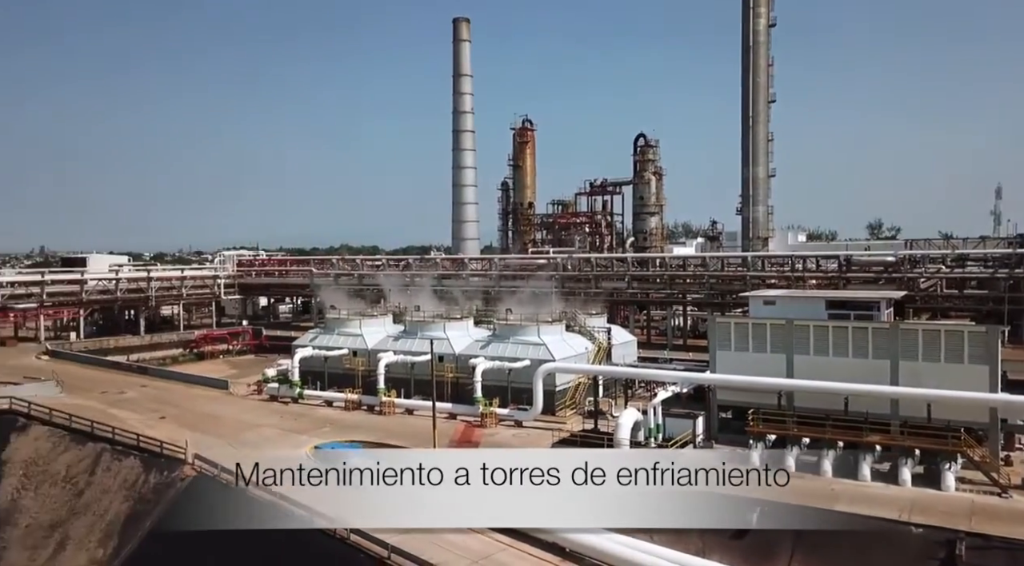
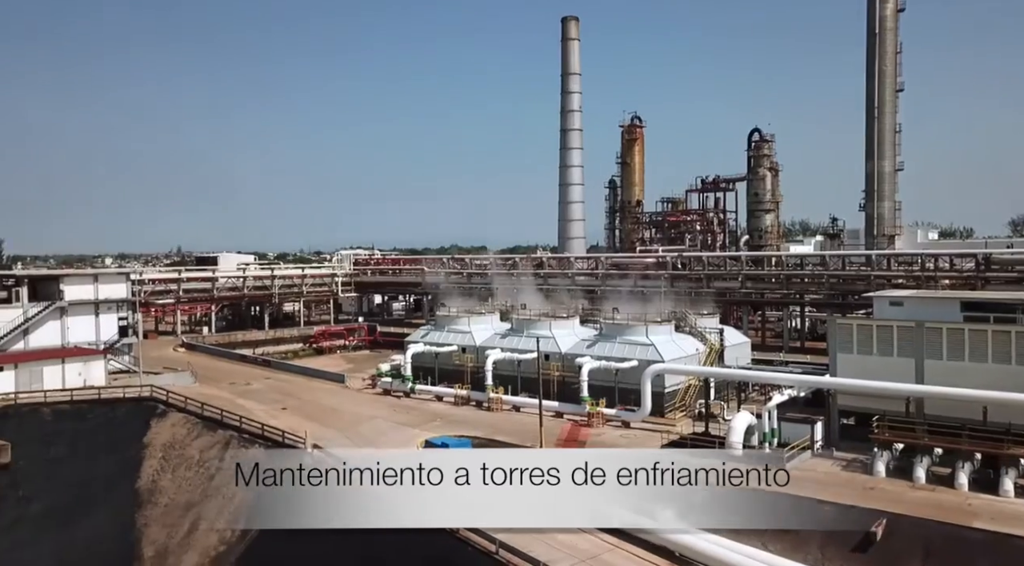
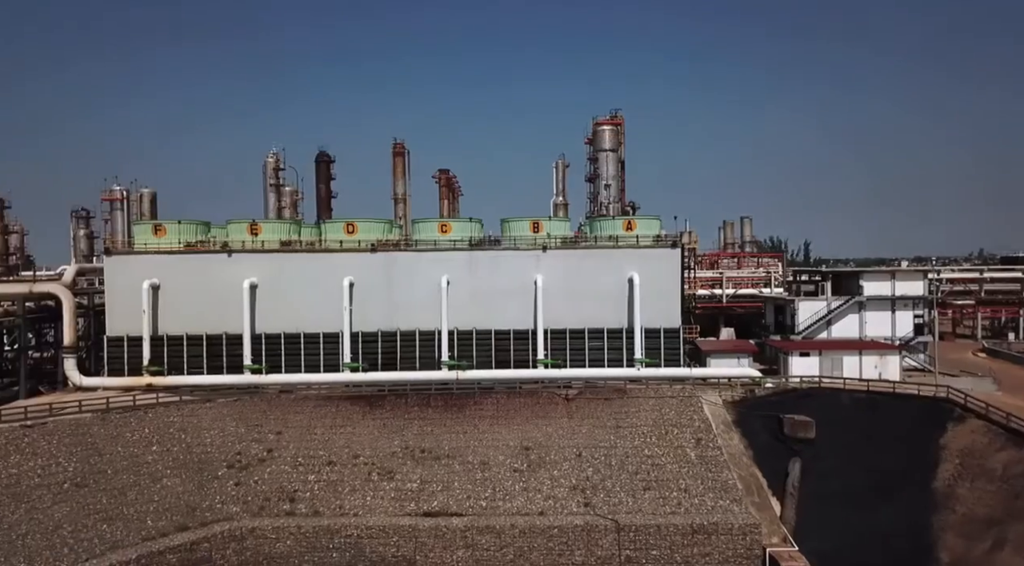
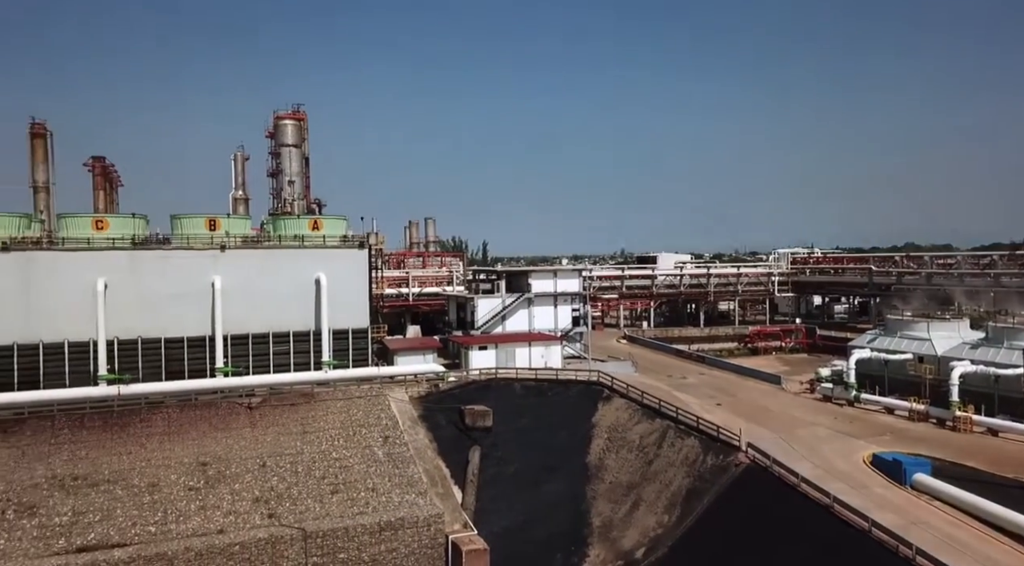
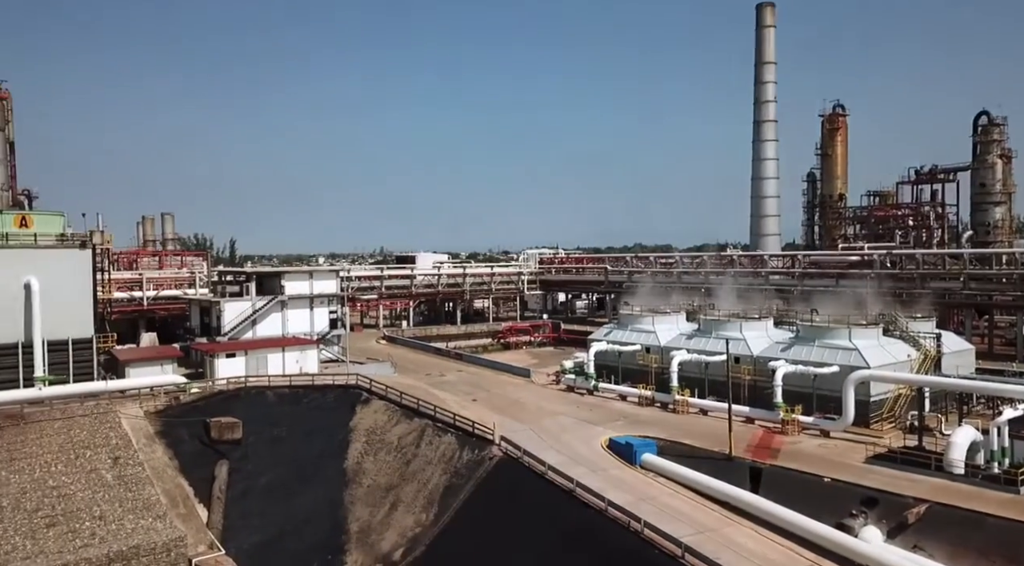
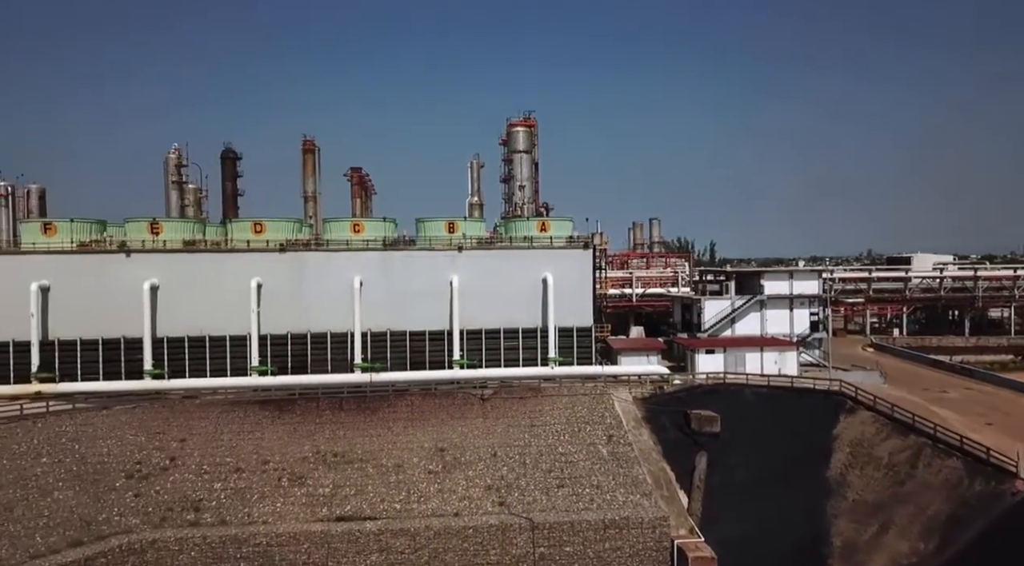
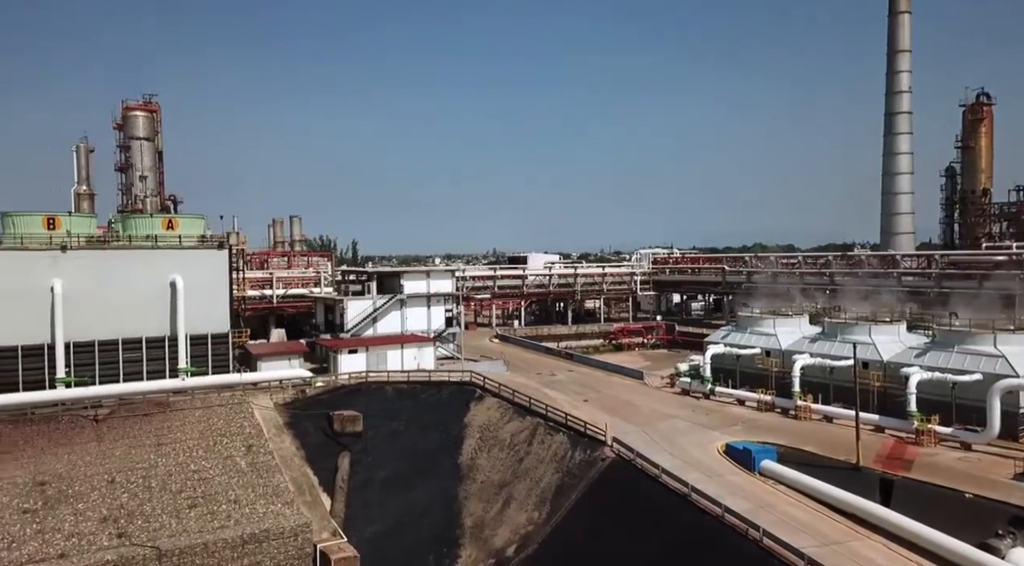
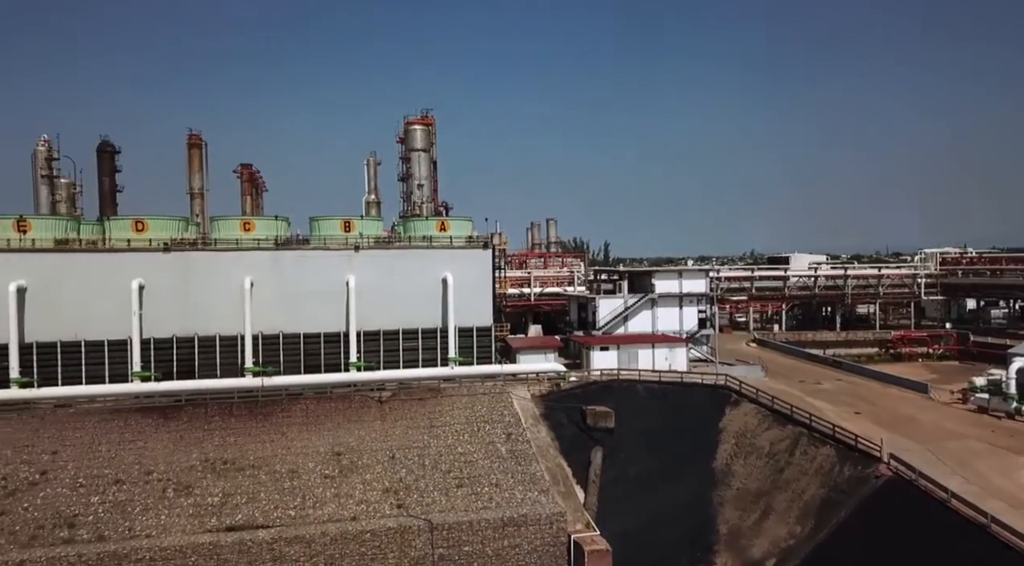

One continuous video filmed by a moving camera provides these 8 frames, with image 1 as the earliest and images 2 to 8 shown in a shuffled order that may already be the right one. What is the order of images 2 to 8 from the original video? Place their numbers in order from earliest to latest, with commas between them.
2, 5, 7, 4, 8, 6, 3
